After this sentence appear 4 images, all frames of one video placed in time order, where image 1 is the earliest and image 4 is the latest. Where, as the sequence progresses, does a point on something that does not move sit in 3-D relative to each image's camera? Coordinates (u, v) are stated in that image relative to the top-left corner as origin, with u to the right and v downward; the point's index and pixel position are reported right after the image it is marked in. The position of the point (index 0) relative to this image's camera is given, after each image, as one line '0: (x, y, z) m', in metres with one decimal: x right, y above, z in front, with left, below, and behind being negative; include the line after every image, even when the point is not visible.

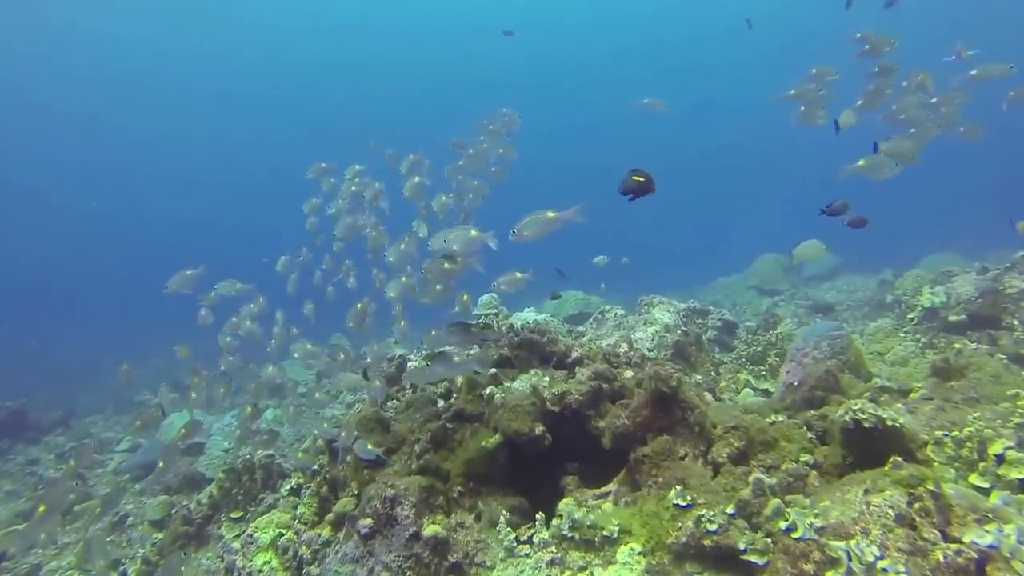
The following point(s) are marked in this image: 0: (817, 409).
0: (+2.6, -1.1, +5.3) m
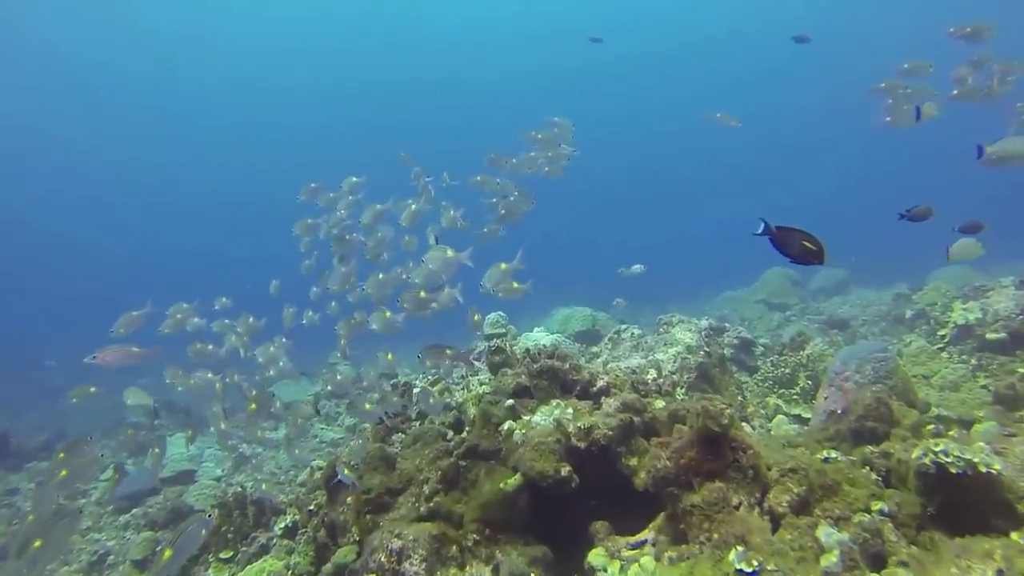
0: (+2.8, -1.2, +4.7) m
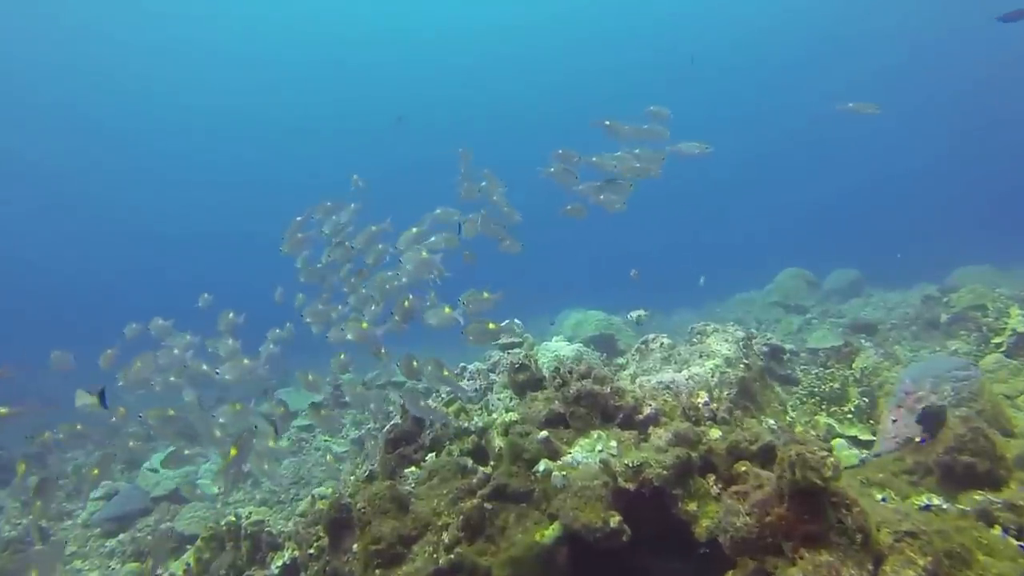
0: (+3.0, -1.3, +4.0) m
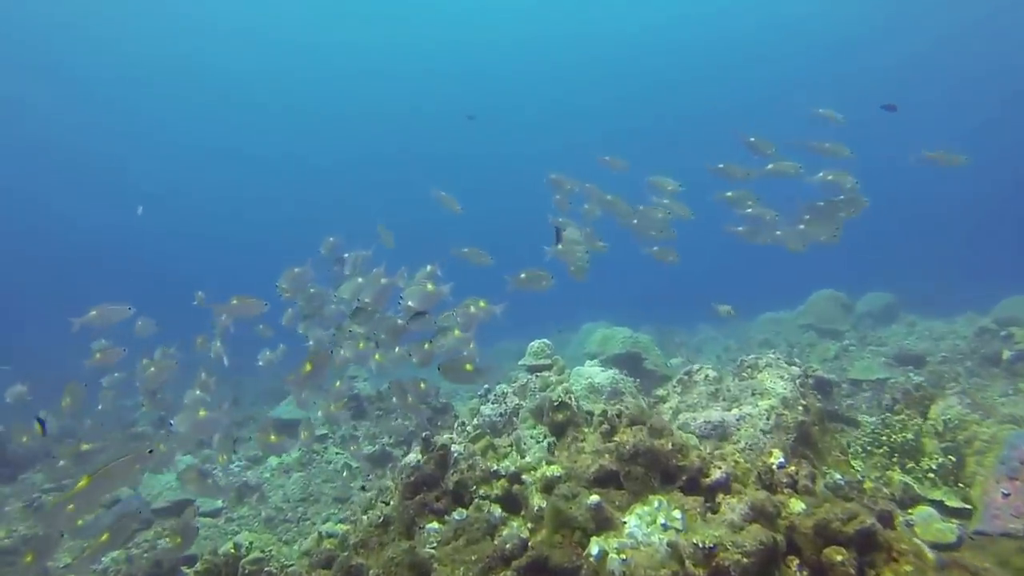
0: (+3.3, -1.6, +3.2) m
